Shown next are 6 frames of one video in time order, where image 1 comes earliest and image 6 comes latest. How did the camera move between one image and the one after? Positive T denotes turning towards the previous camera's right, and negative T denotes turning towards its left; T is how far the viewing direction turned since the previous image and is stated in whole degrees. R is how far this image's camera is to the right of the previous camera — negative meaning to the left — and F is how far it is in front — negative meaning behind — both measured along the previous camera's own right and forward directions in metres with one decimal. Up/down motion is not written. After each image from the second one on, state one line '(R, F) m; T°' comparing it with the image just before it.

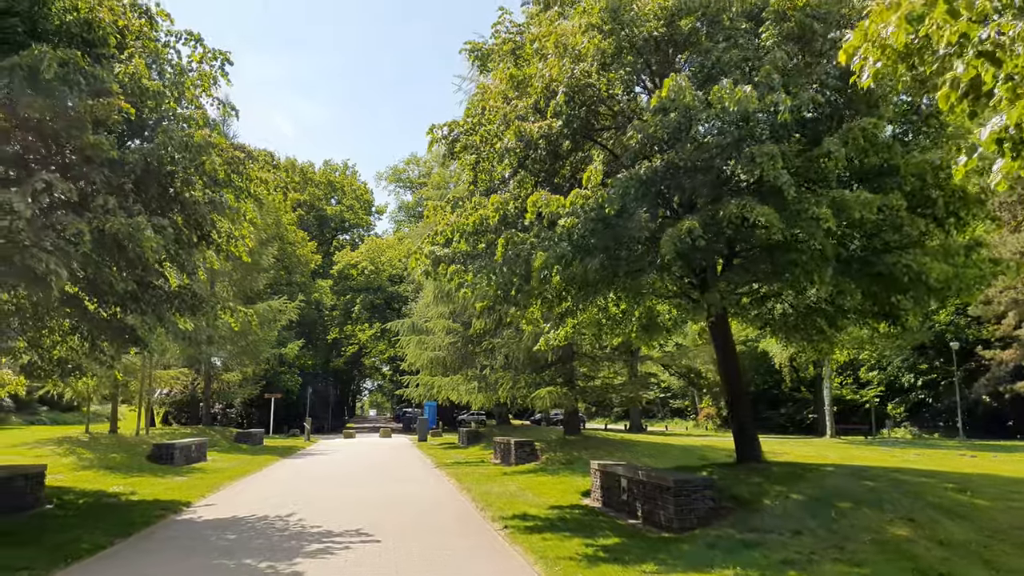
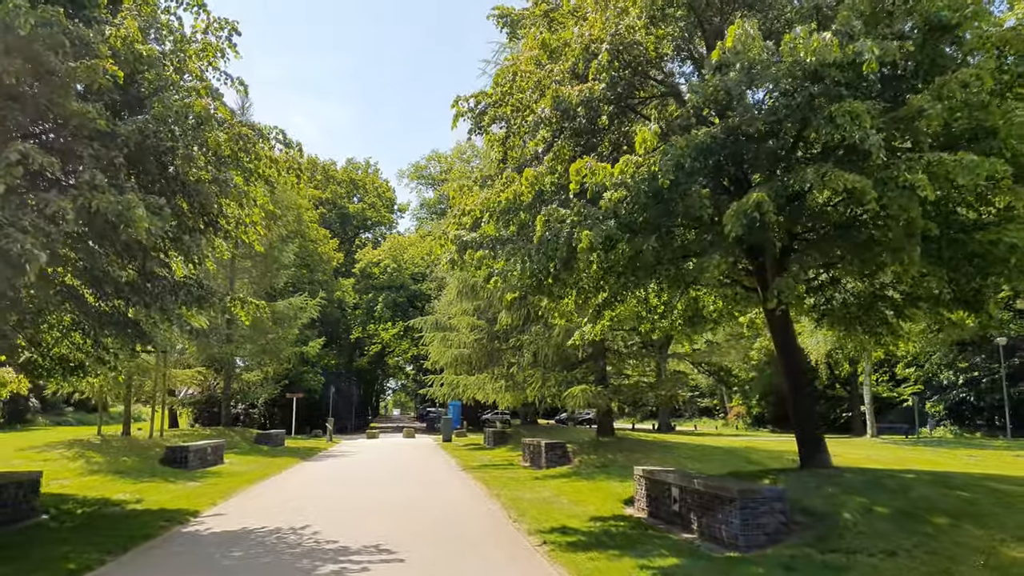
(-0.2, +1.3) m; -2°
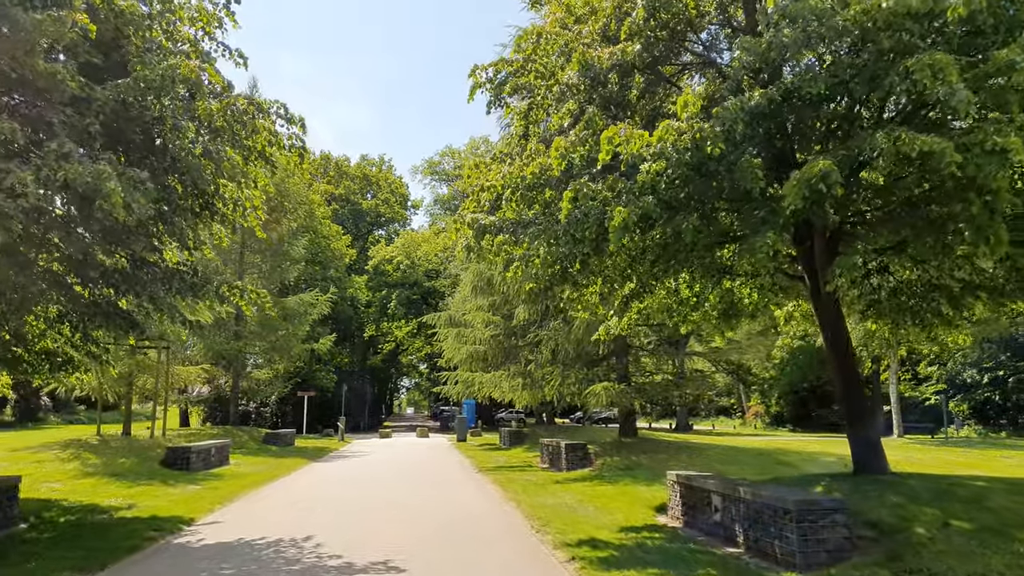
(-0.1, +1.1) m; -1°
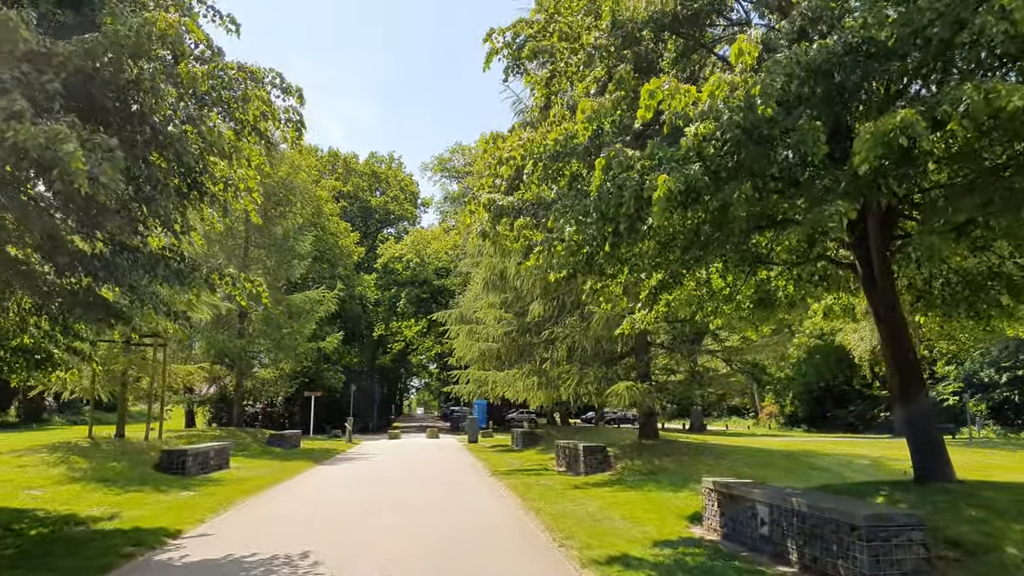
(-0.1, +1.1) m; -1°
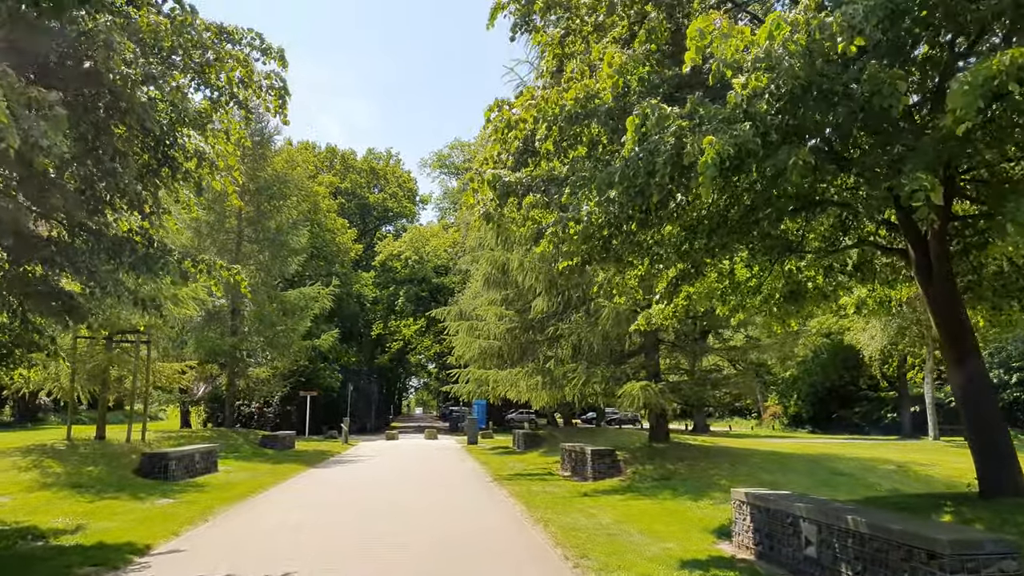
(-0.1, +1.1) m; 0°
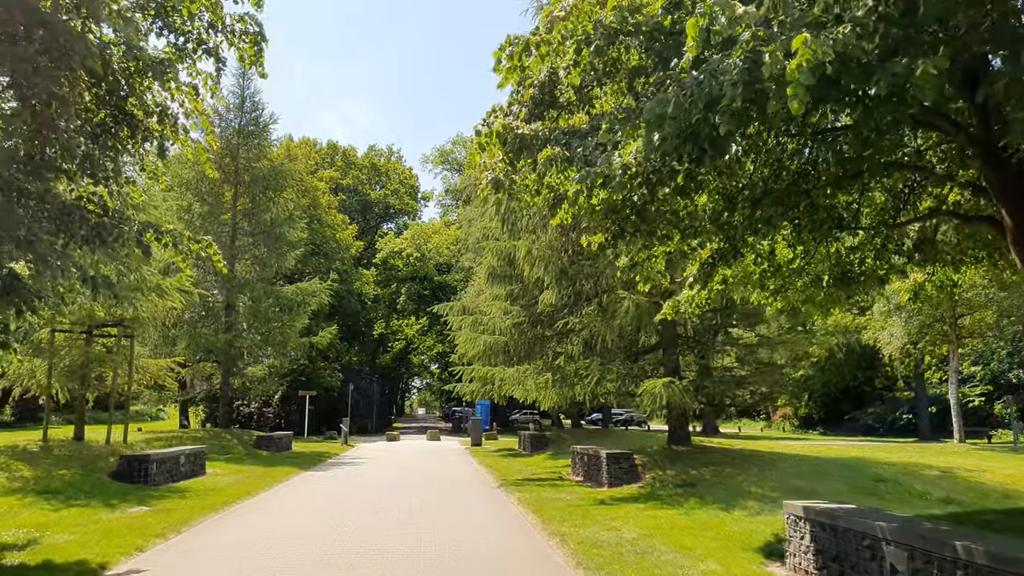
(-0.1, +1.4) m; 0°
